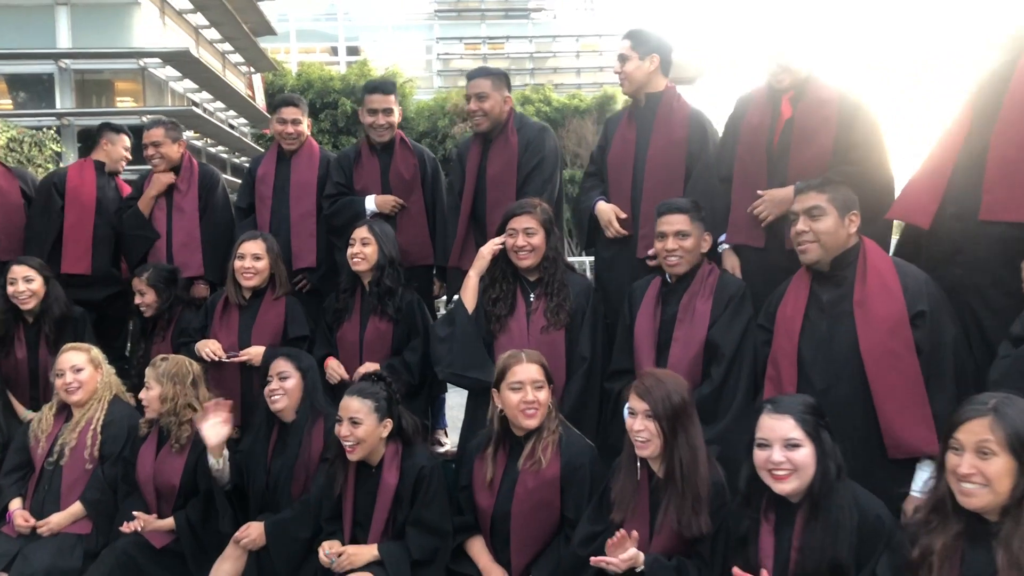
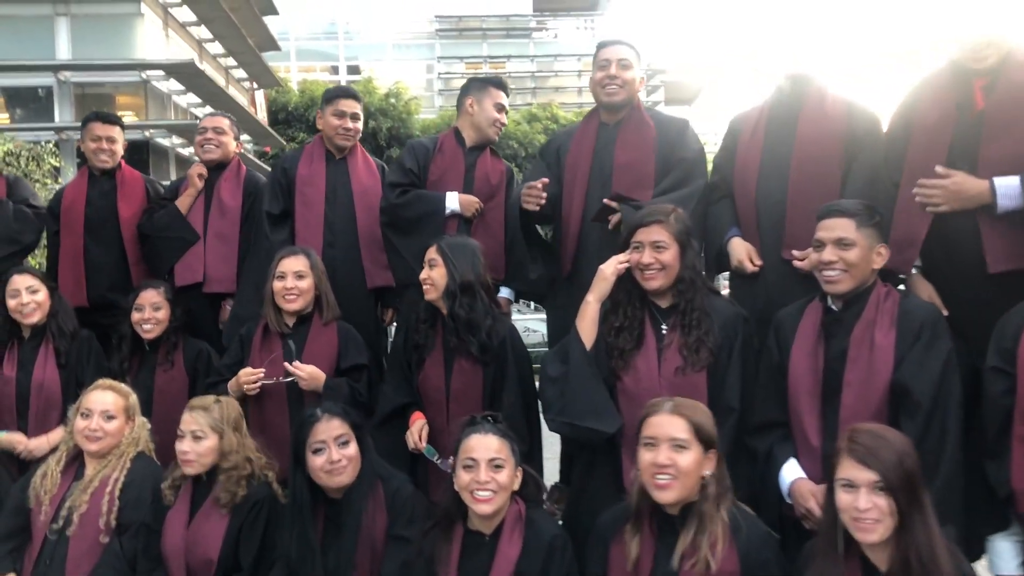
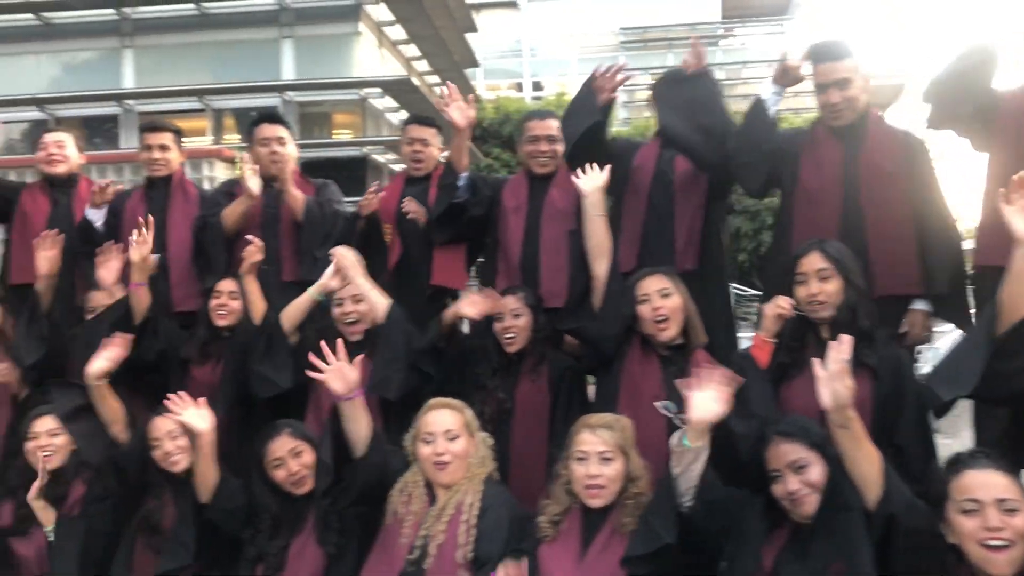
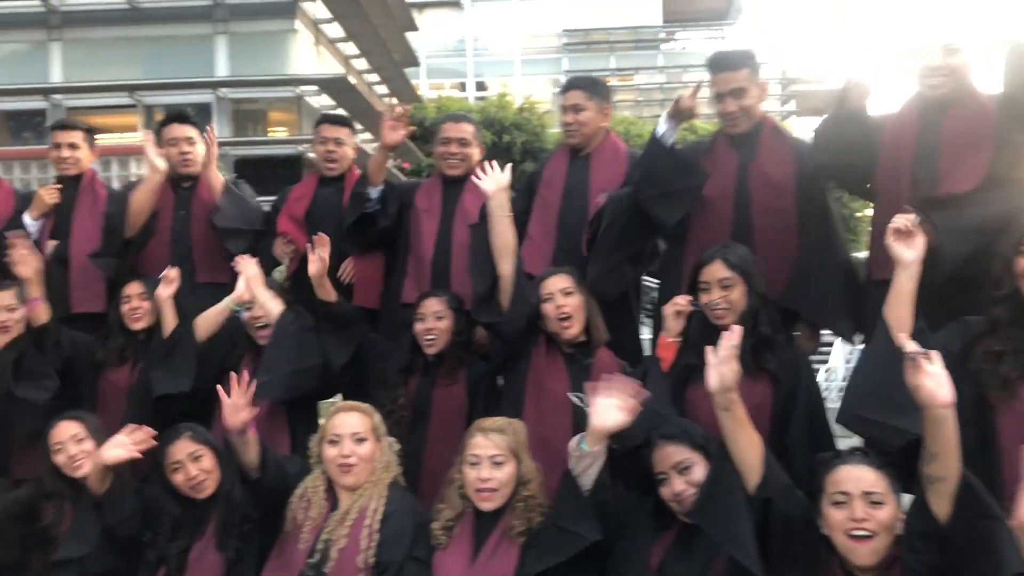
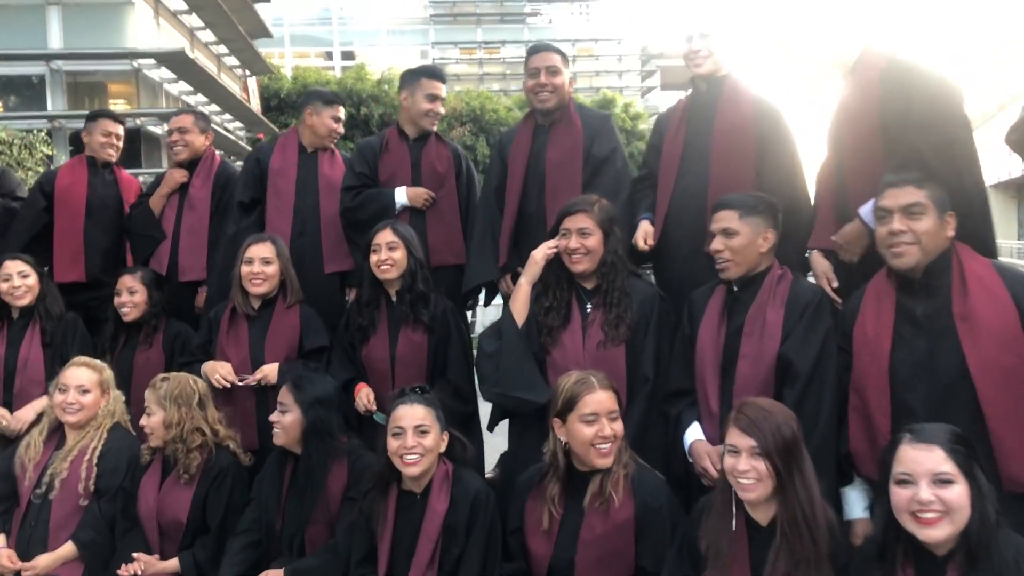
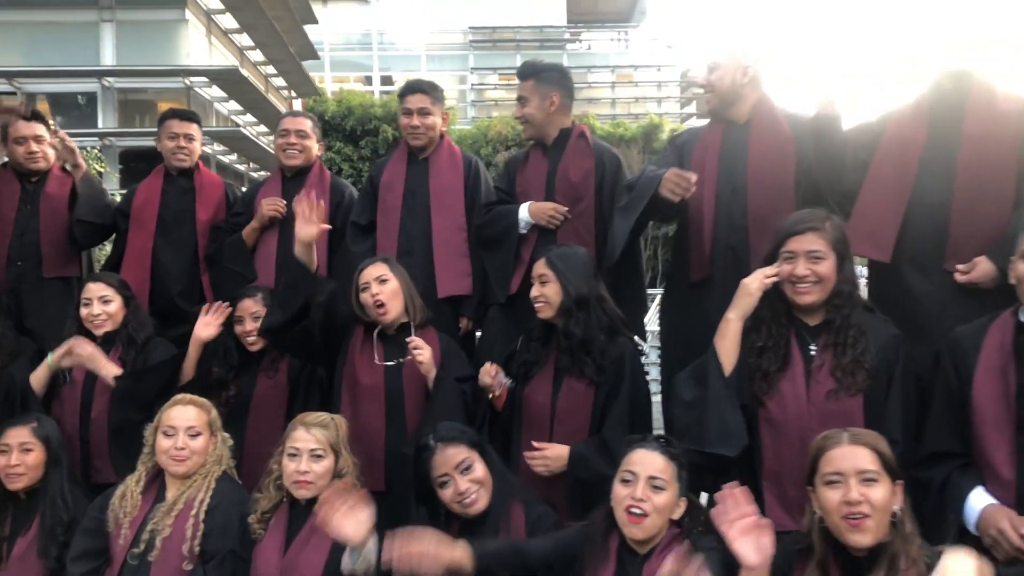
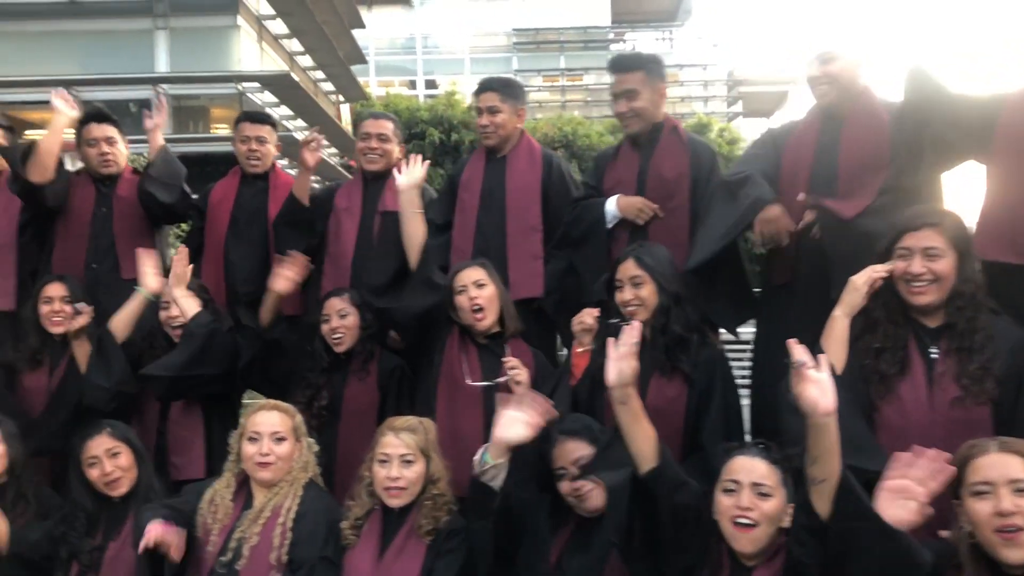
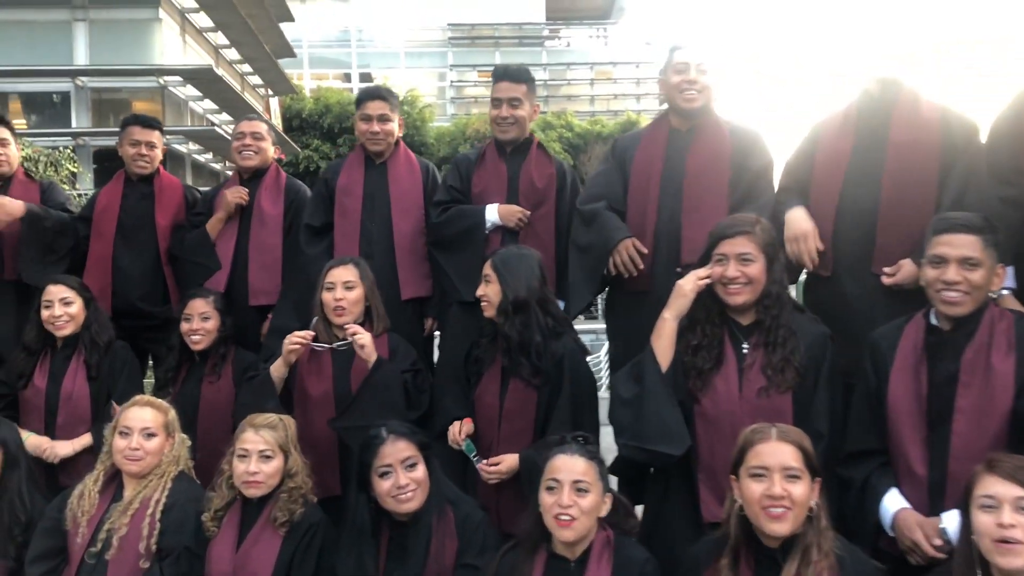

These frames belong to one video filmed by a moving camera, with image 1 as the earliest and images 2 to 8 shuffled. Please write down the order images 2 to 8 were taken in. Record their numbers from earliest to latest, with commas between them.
5, 2, 8, 6, 7, 4, 3
